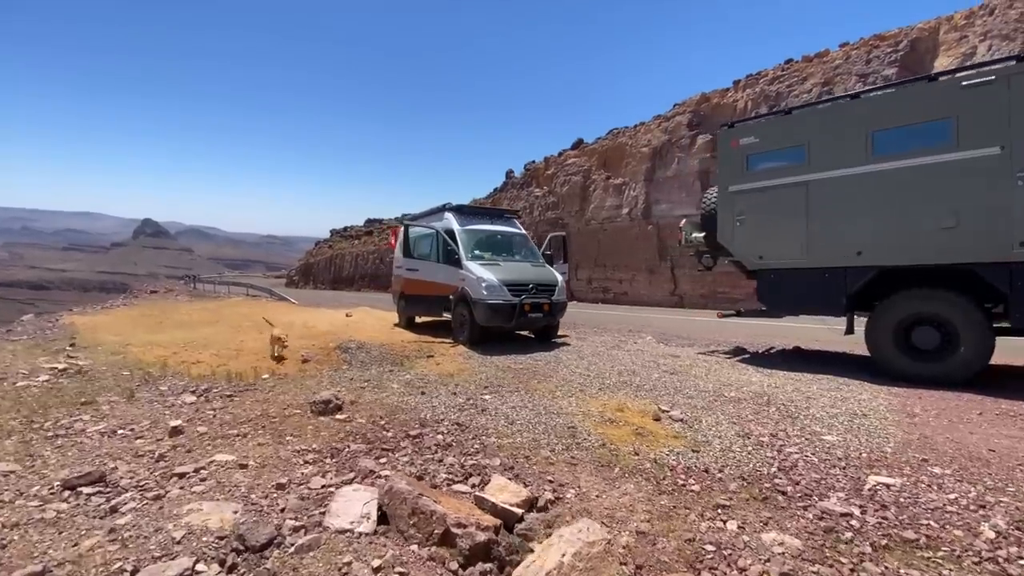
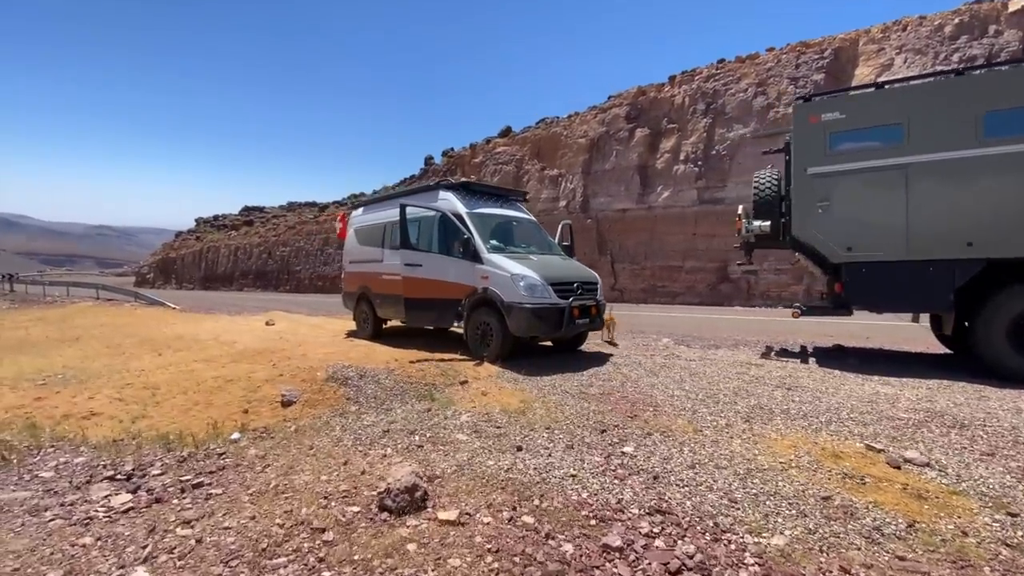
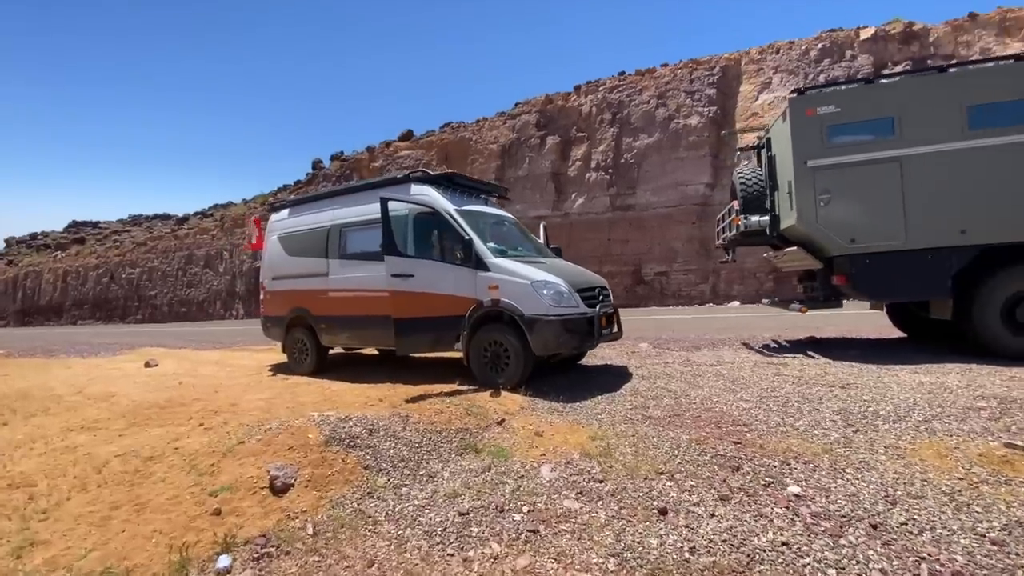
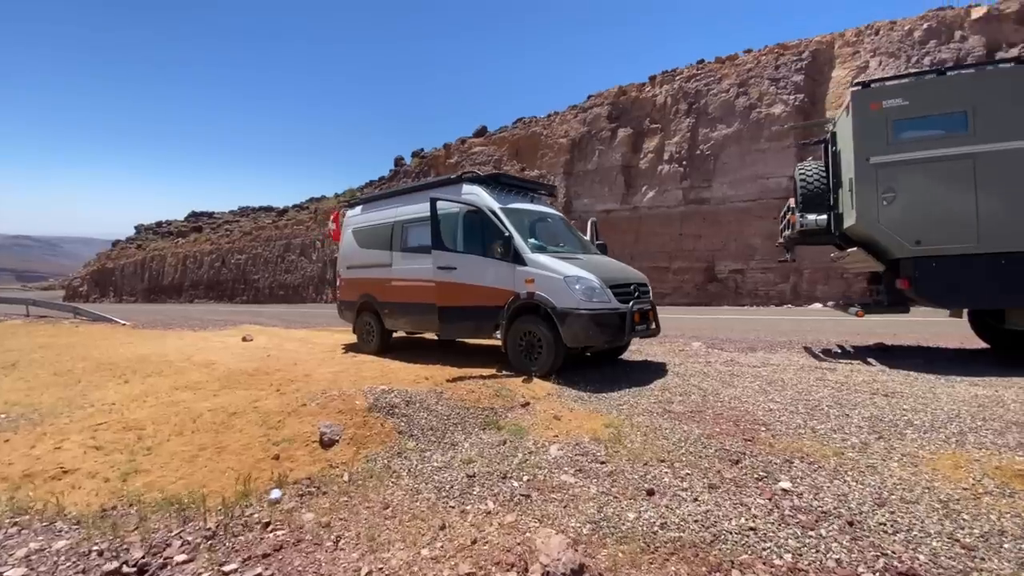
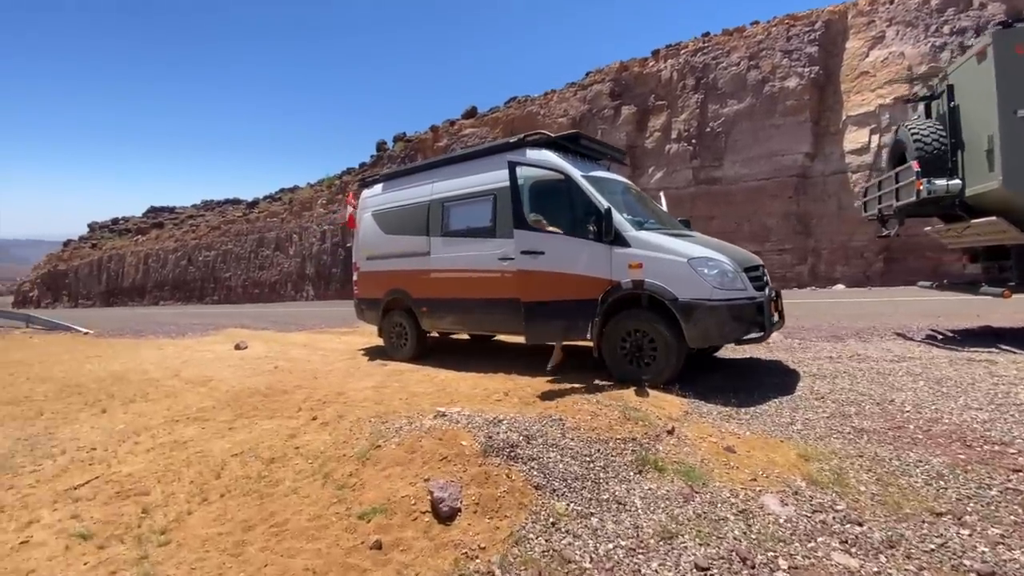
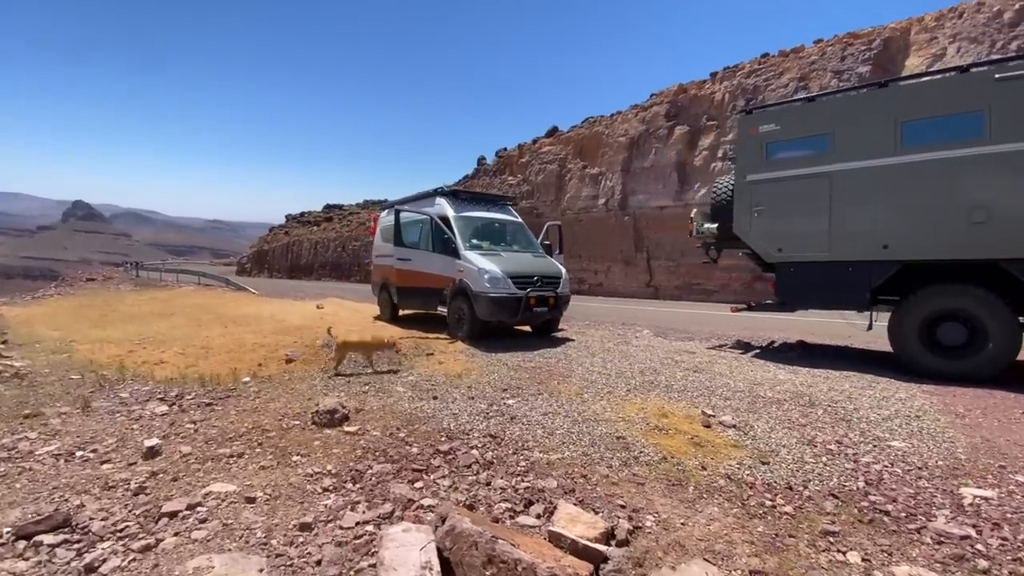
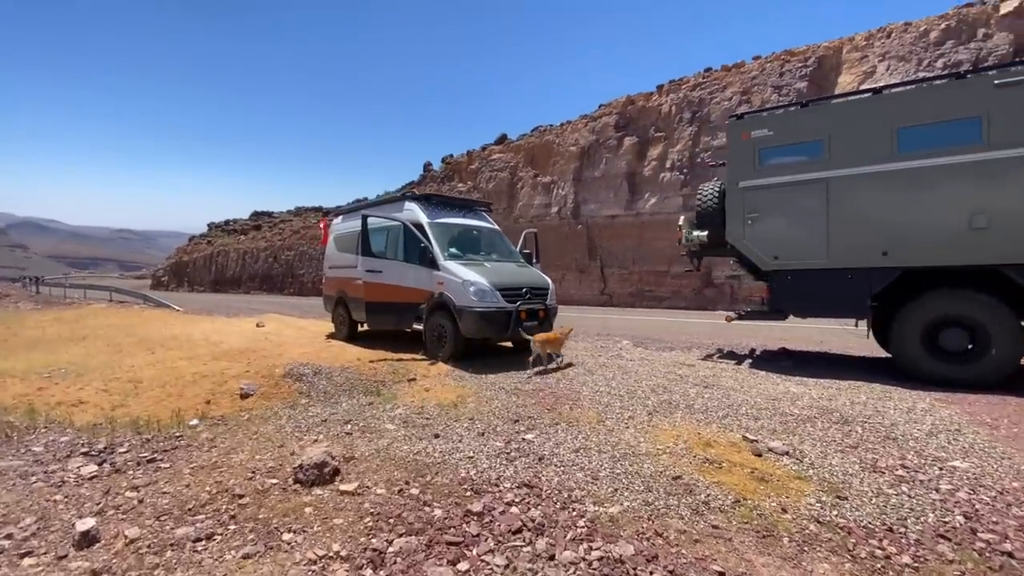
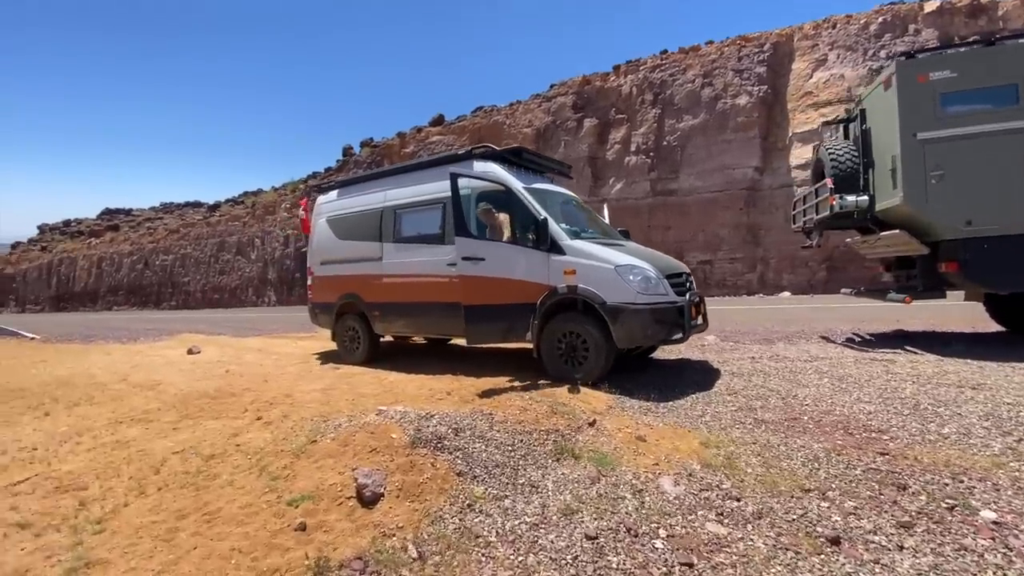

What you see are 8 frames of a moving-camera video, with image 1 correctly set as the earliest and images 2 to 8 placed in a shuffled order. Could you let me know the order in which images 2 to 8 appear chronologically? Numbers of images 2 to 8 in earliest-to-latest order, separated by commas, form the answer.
6, 7, 2, 4, 3, 8, 5
